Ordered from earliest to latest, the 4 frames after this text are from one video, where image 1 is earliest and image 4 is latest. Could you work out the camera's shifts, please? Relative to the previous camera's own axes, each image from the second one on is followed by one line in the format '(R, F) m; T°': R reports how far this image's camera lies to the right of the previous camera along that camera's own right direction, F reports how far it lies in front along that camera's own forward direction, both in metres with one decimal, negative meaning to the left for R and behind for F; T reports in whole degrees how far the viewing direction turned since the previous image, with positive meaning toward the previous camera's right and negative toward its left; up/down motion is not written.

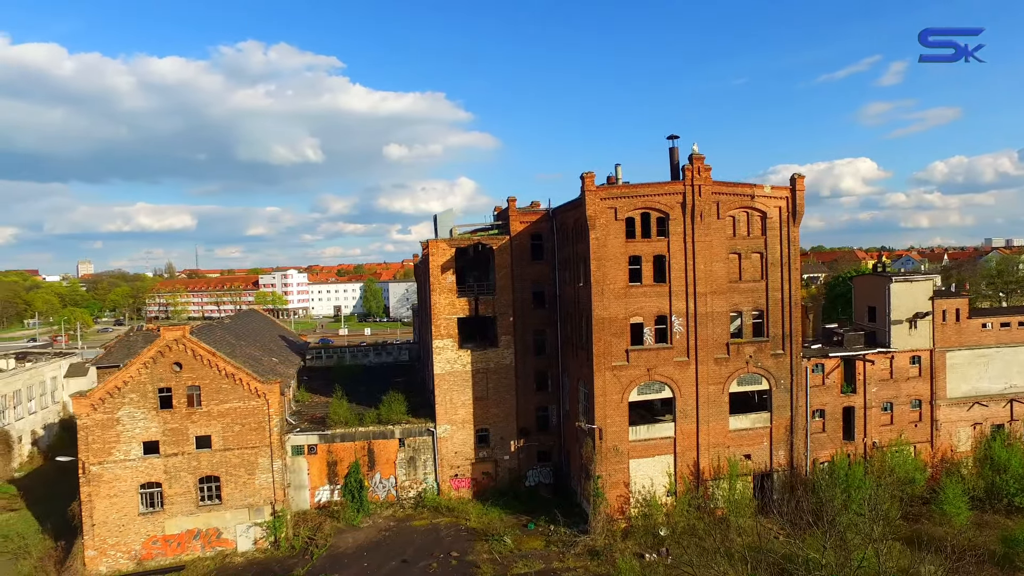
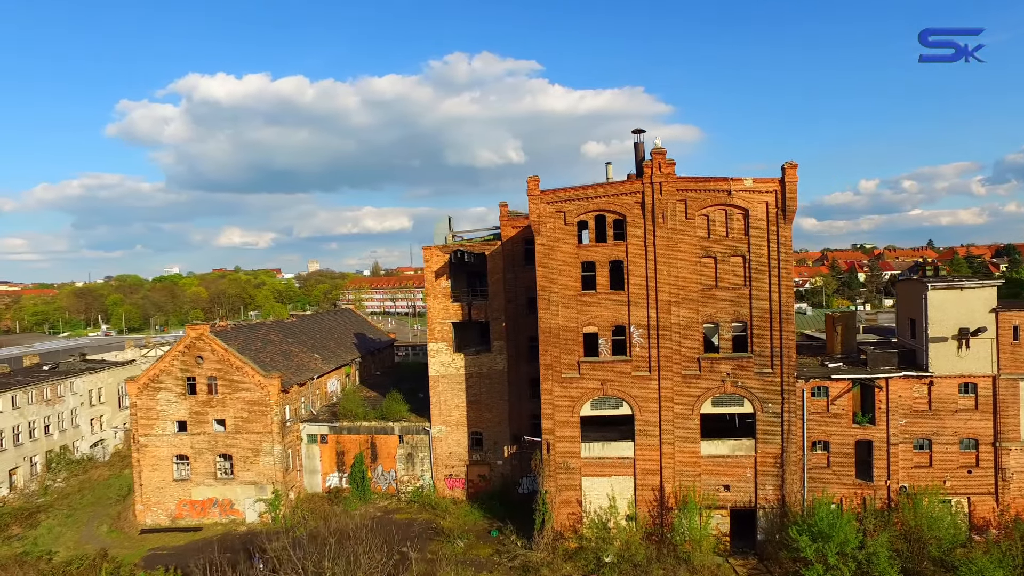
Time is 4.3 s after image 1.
(+9.8, +1.6) m; -17°
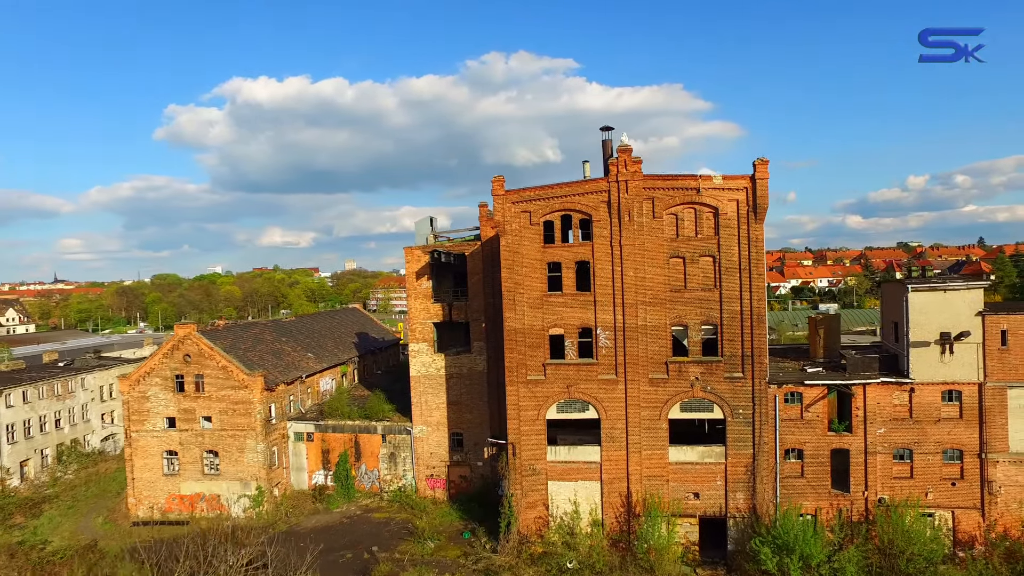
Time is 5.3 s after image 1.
(+2.9, +0.3) m; -3°
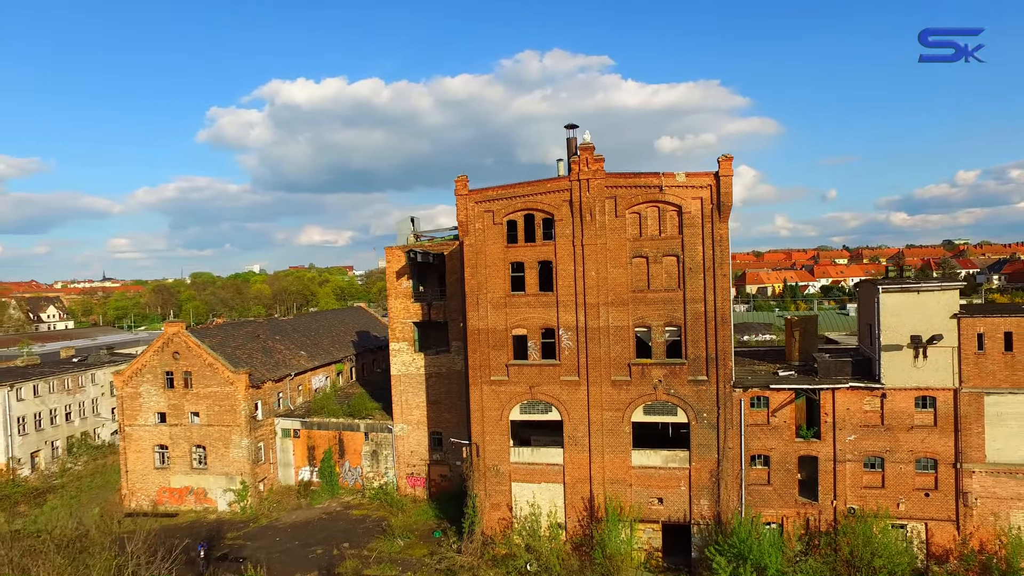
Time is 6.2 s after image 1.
(+2.9, +0.2) m; -3°
